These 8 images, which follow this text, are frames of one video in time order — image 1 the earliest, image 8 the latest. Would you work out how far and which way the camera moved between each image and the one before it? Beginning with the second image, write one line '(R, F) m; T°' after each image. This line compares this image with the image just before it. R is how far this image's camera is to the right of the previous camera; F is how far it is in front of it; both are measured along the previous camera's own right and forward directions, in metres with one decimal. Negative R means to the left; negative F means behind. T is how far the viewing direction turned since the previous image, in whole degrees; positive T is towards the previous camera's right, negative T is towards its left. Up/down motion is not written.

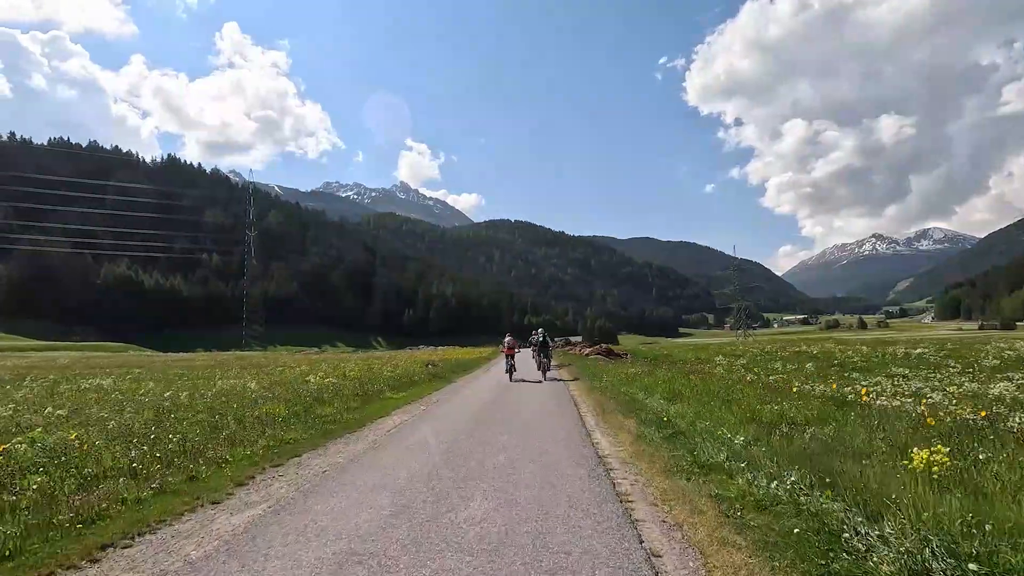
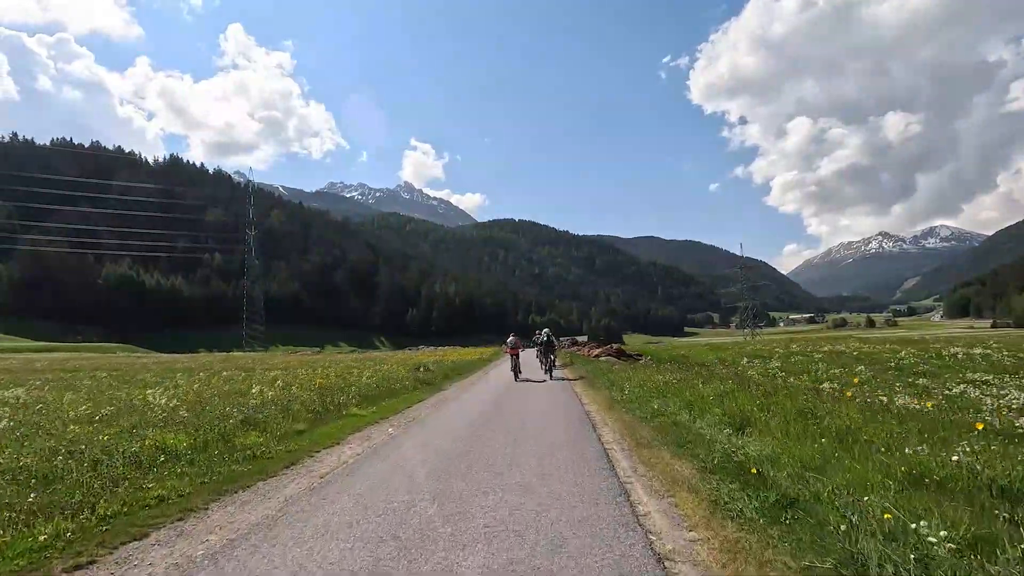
(+0.1, +1.5) m; 0°
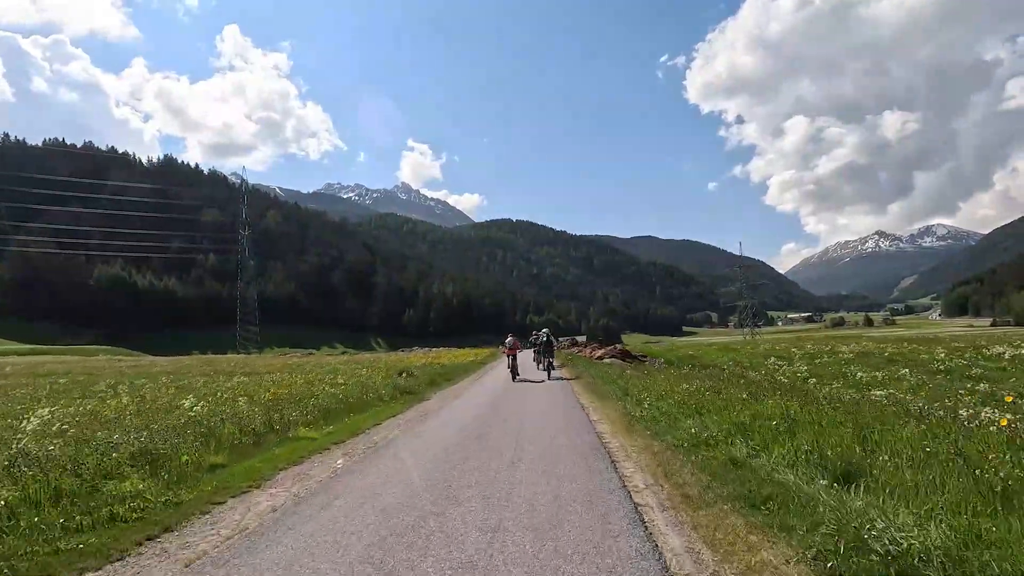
(0.0, +1.1) m; 0°
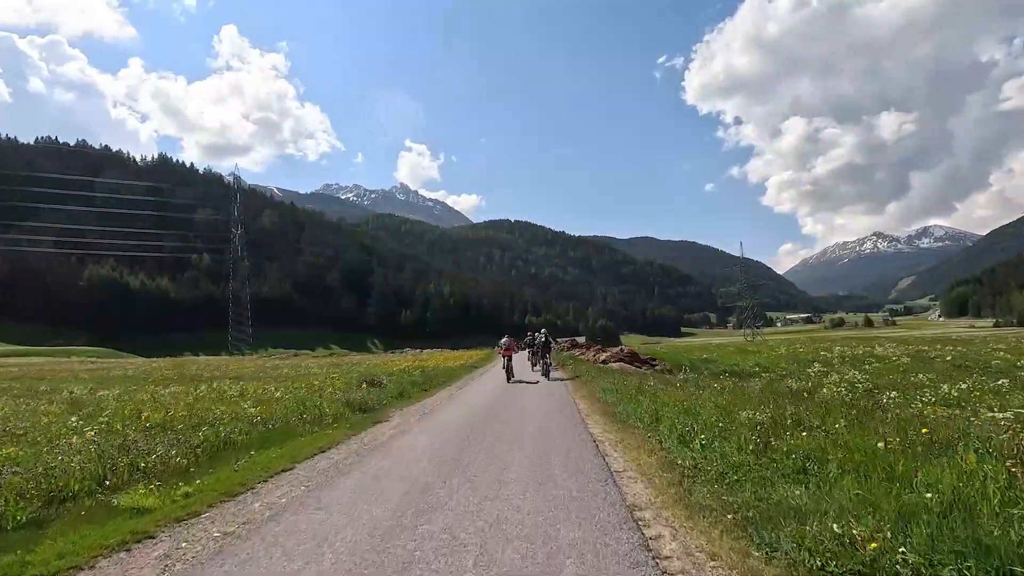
(+0.1, +1.7) m; 0°
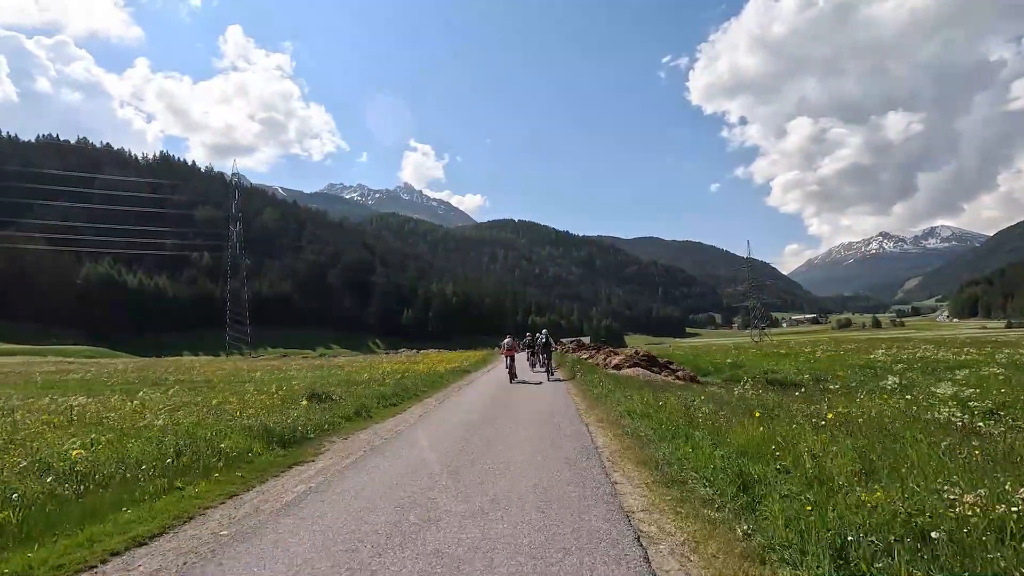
(+0.2, +2.0) m; 0°
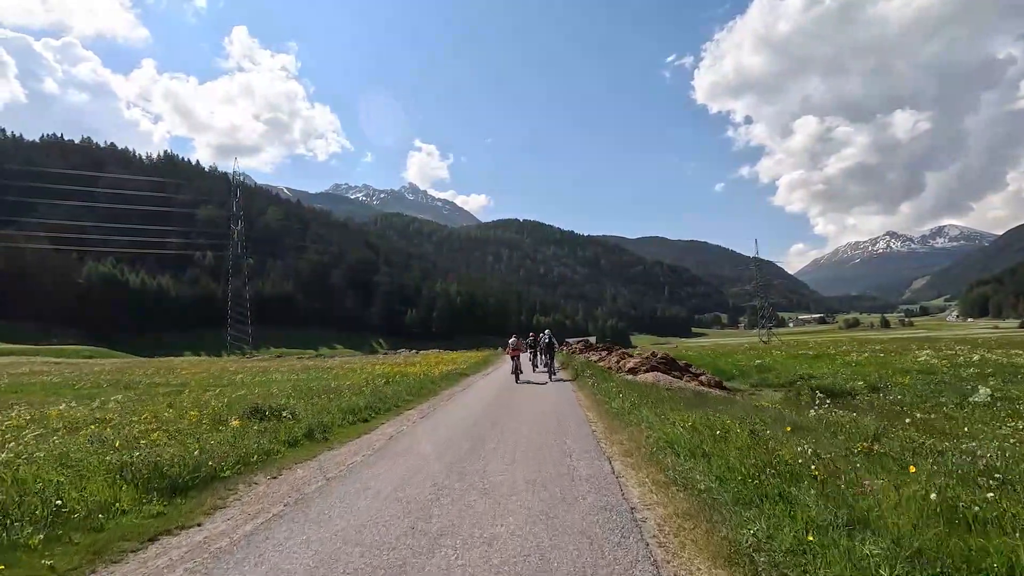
(+0.1, +1.4) m; 0°
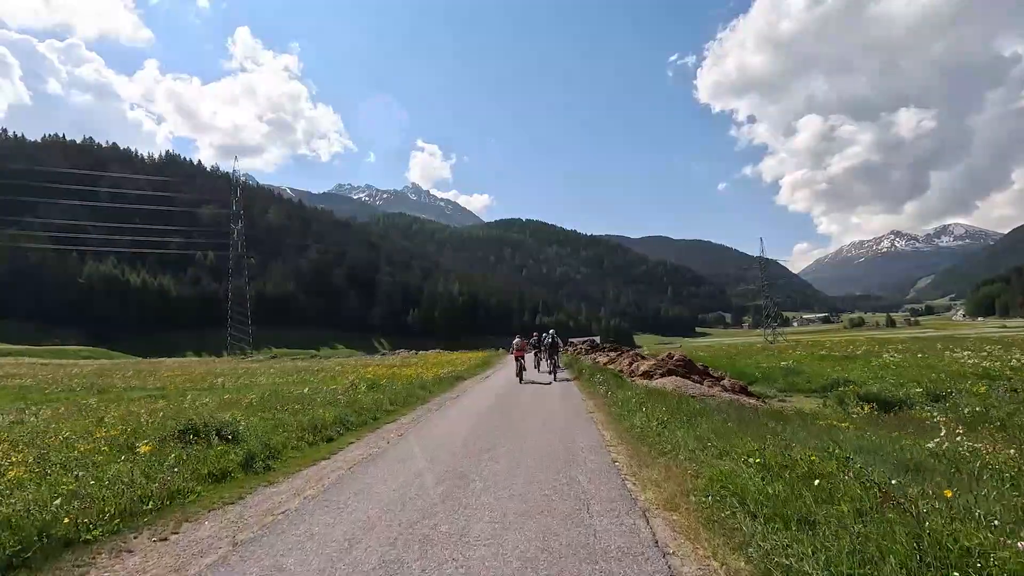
(0.0, +1.1) m; 0°
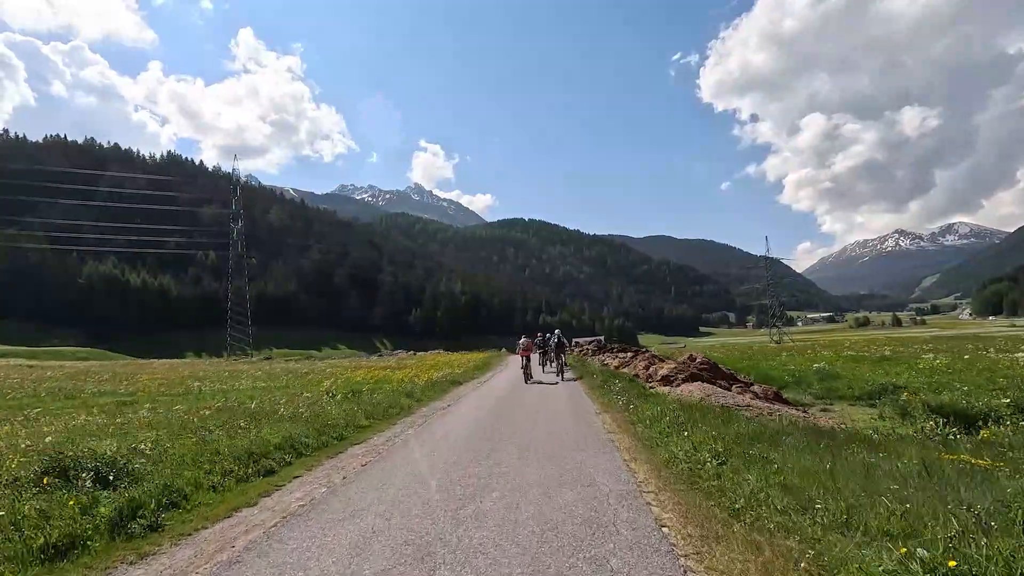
(0.0, +1.2) m; 0°
